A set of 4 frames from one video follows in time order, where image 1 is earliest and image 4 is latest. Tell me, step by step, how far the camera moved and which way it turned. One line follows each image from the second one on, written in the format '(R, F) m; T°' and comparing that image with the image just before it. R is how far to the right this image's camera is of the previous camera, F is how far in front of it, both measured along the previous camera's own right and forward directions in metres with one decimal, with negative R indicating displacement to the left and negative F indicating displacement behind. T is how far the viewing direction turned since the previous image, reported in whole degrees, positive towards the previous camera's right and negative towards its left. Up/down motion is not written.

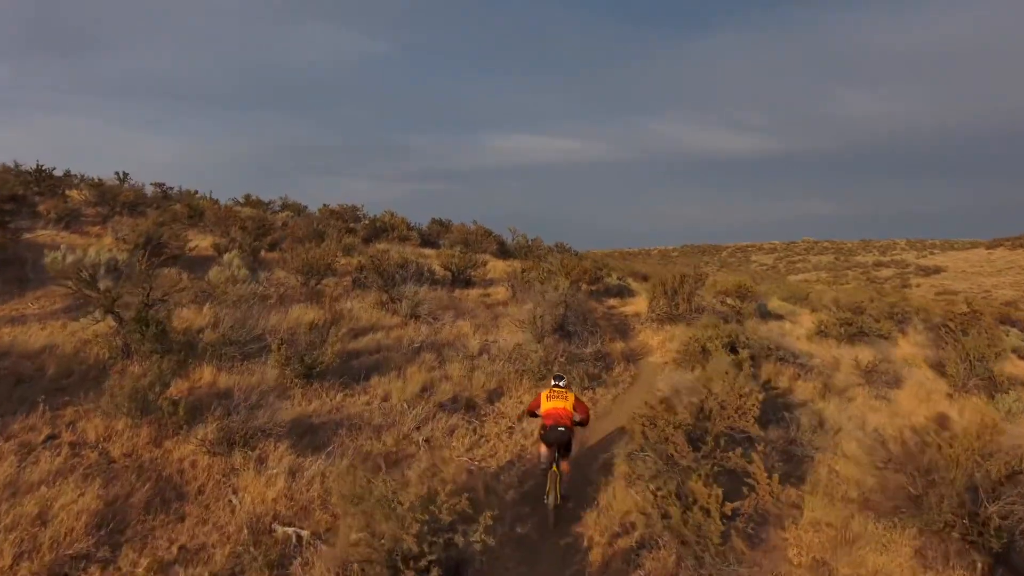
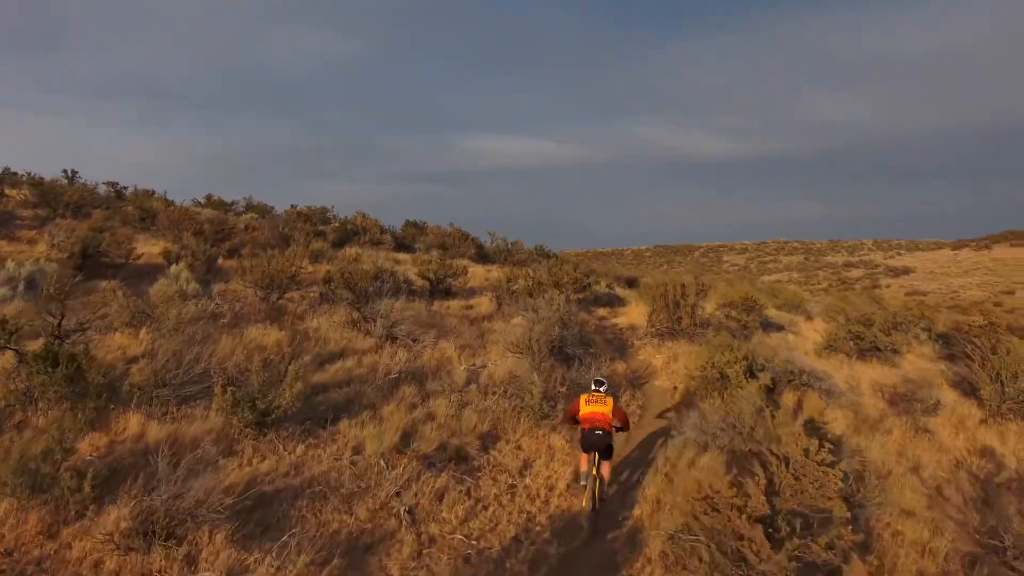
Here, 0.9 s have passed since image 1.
(-0.2, +1.2) m; +2°
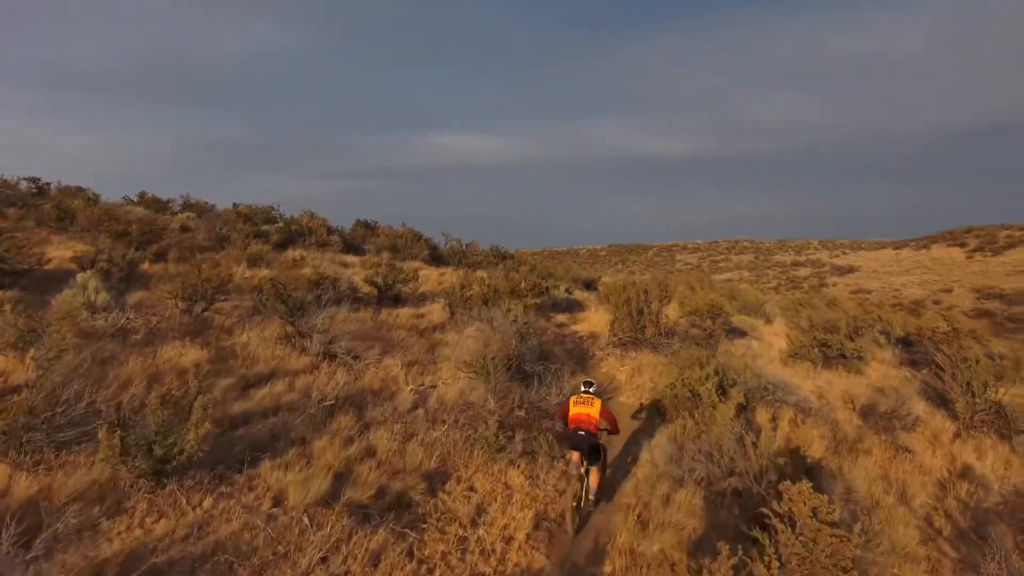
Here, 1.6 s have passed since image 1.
(0.0, +0.8) m; +4°
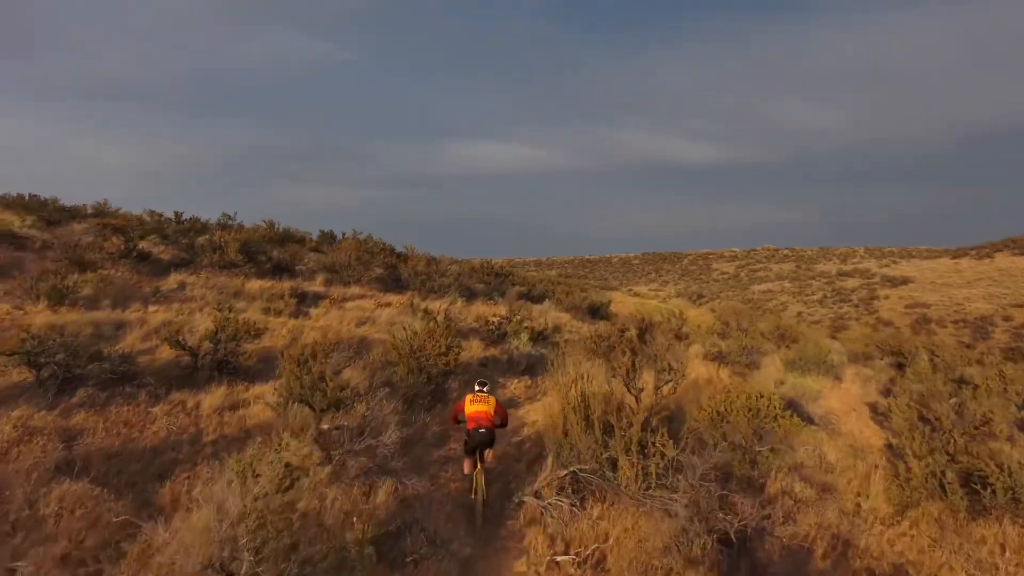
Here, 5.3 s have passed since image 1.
(+1.6, +5.2) m; -3°
